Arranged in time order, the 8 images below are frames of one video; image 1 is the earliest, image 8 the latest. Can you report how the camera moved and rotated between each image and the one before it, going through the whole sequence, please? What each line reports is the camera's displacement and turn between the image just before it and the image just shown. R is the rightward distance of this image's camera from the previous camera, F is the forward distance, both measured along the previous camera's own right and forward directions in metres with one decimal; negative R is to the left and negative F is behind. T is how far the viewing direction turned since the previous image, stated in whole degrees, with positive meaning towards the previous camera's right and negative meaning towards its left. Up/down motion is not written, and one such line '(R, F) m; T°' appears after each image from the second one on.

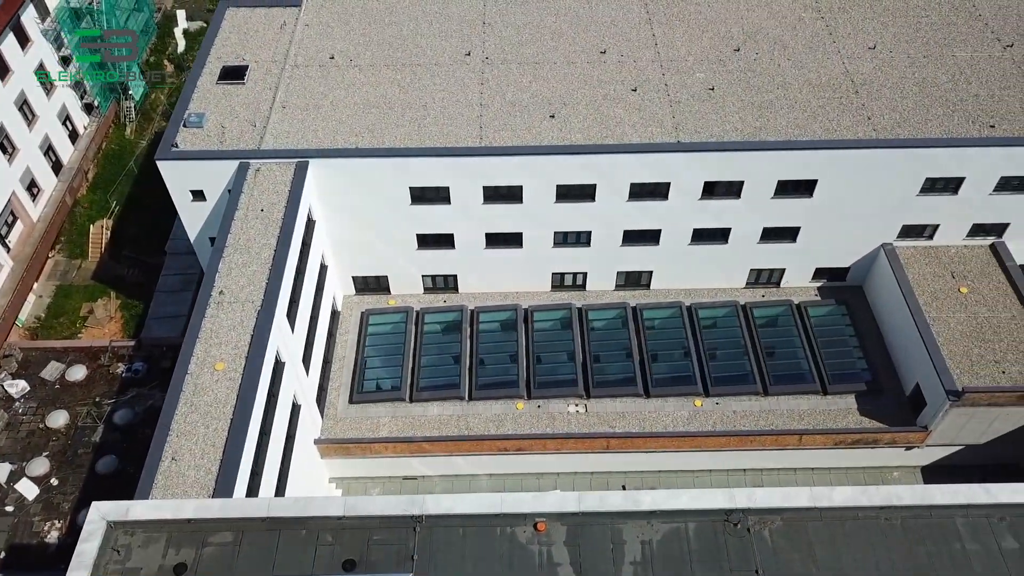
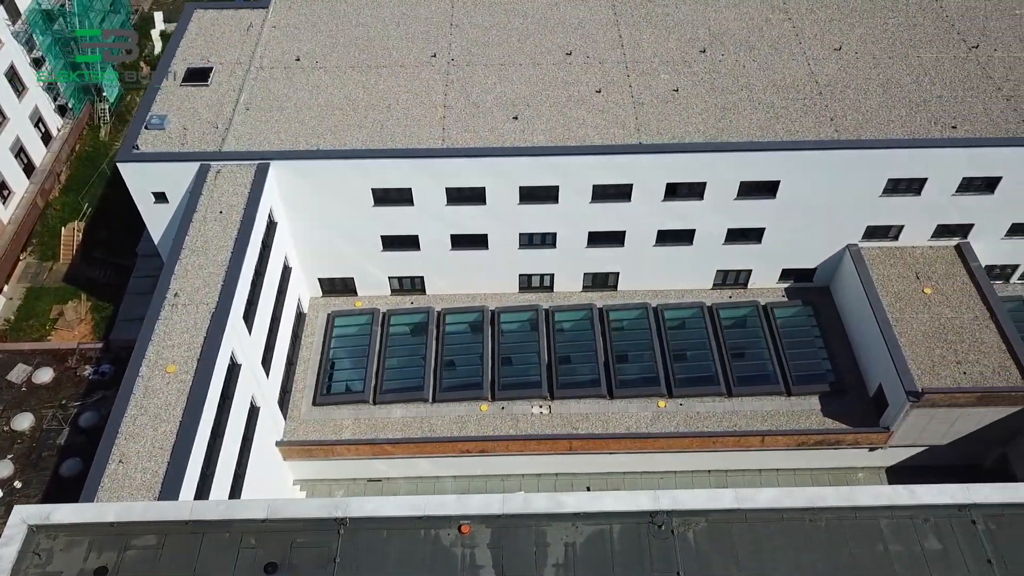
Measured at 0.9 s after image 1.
(+1.8, 0.0) m; 0°
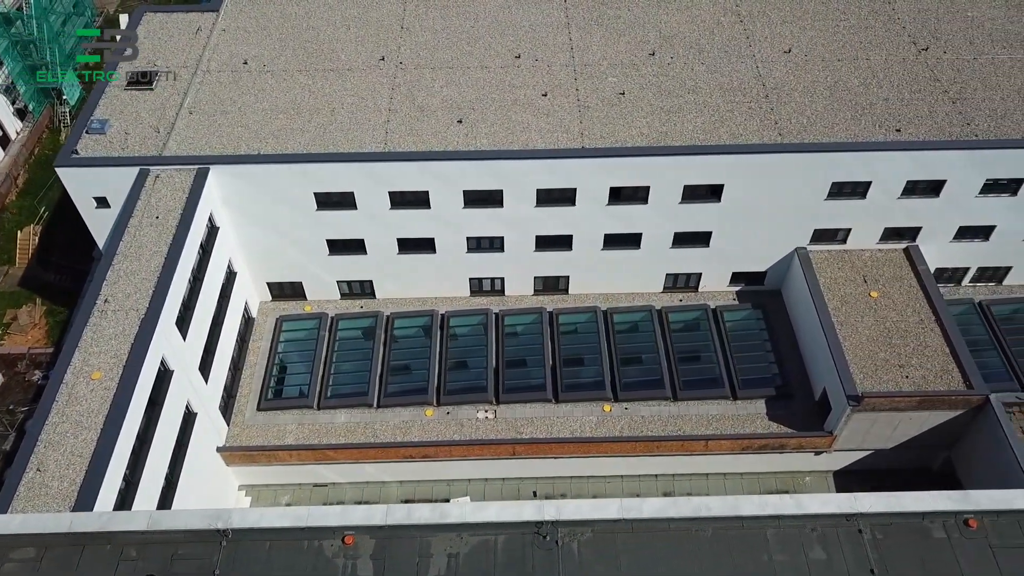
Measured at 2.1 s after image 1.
(+2.8, +0.1) m; 0°
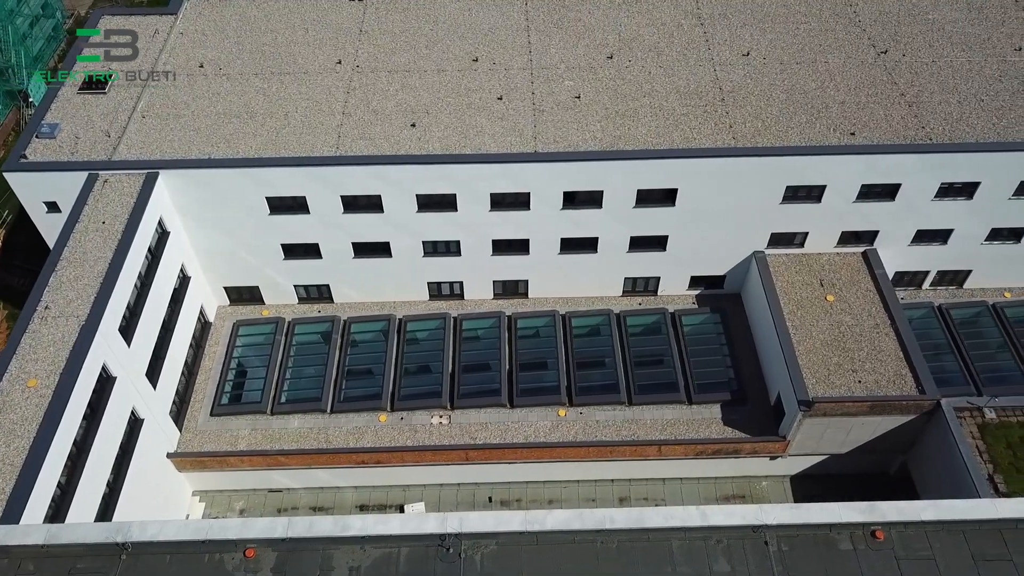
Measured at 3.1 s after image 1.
(+2.3, +0.2) m; 0°
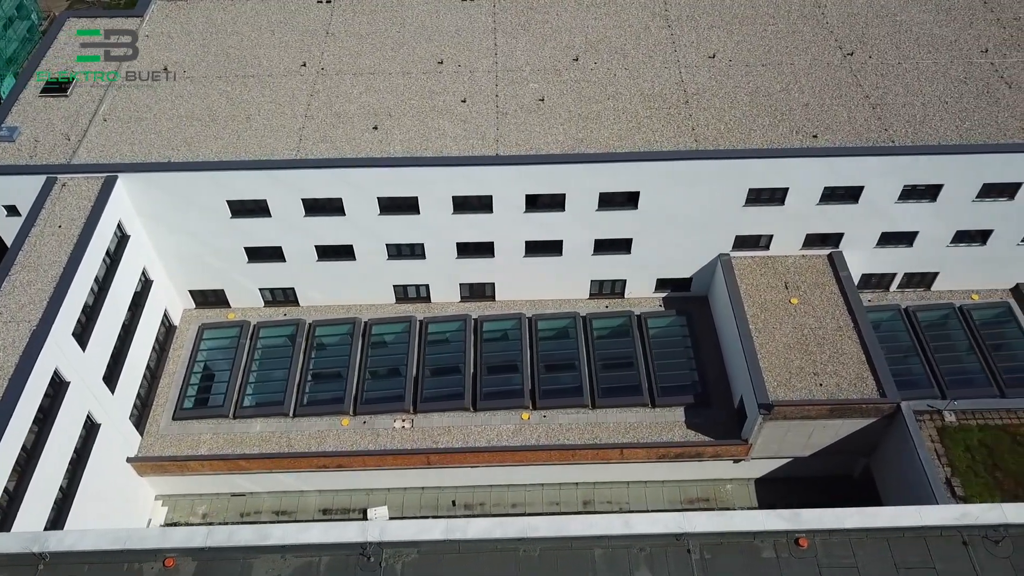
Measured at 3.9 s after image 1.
(+1.9, +0.1) m; 0°
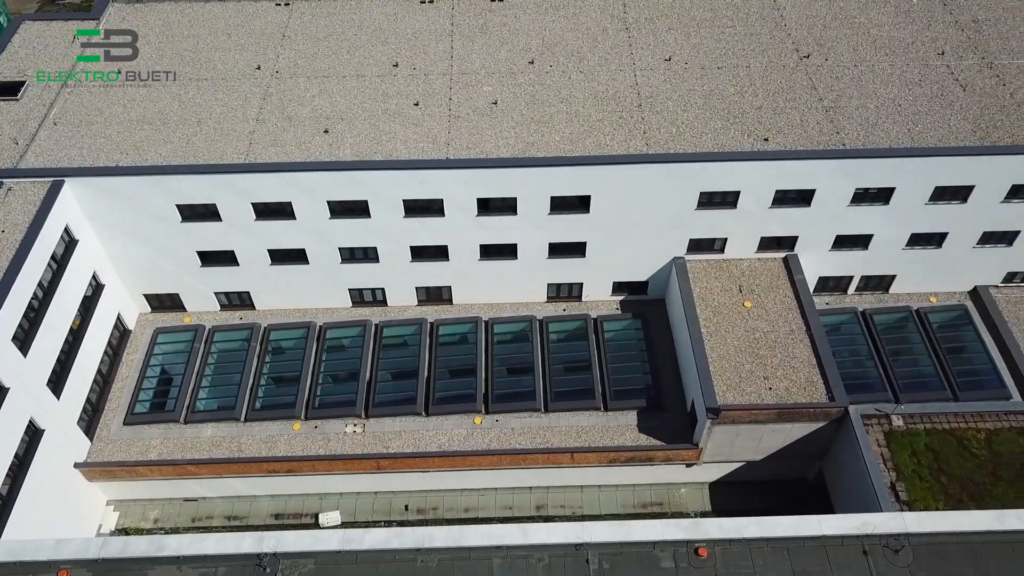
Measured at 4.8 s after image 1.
(+2.4, +0.1) m; 0°
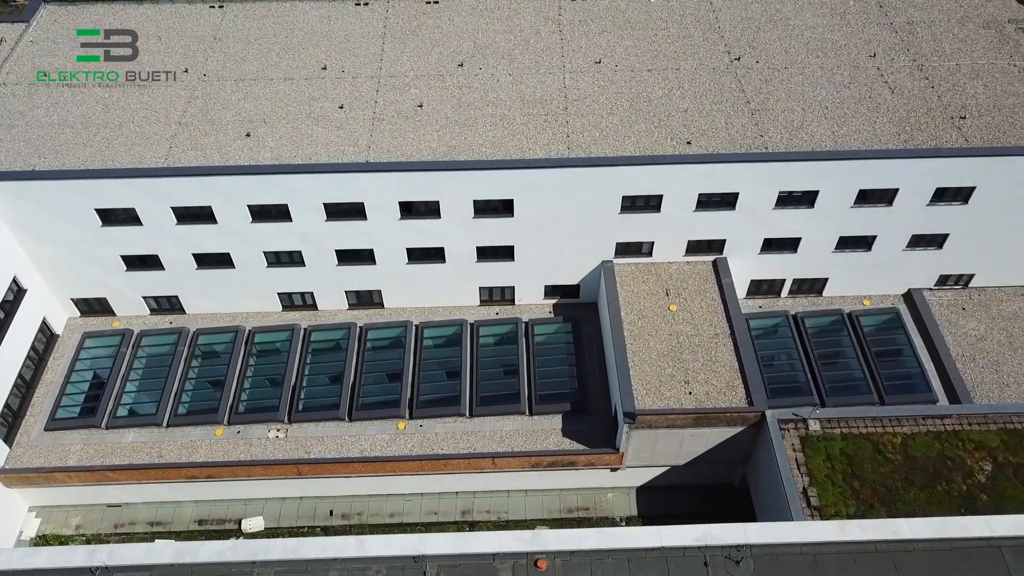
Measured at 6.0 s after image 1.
(+3.9, +0.2) m; 0°
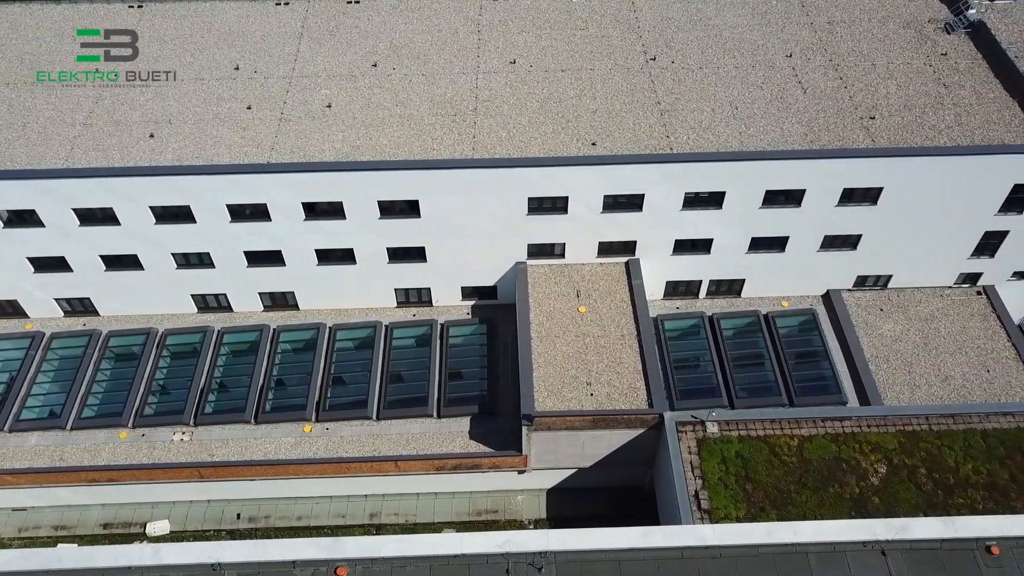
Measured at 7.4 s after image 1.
(+4.7, +0.2) m; 0°
